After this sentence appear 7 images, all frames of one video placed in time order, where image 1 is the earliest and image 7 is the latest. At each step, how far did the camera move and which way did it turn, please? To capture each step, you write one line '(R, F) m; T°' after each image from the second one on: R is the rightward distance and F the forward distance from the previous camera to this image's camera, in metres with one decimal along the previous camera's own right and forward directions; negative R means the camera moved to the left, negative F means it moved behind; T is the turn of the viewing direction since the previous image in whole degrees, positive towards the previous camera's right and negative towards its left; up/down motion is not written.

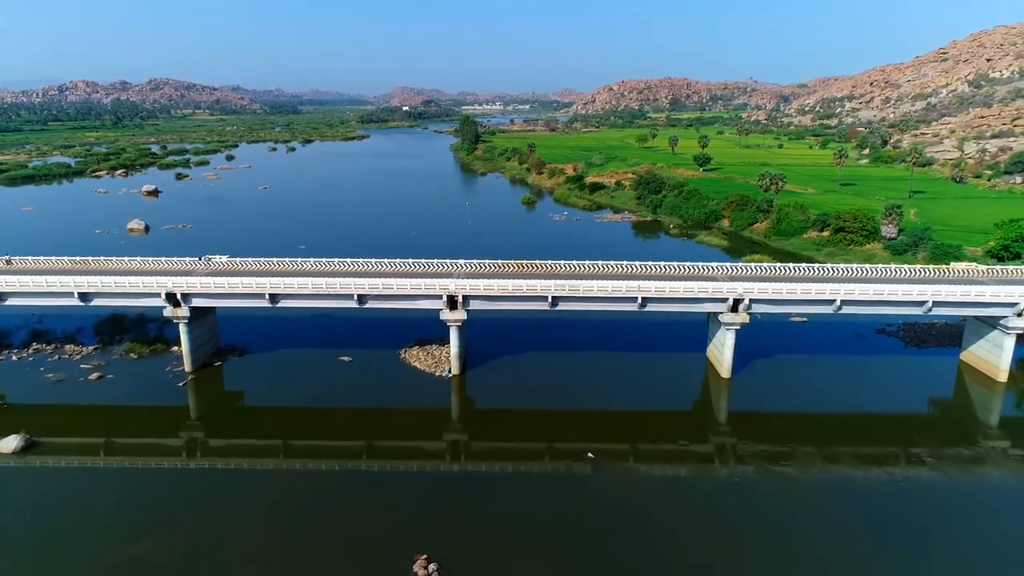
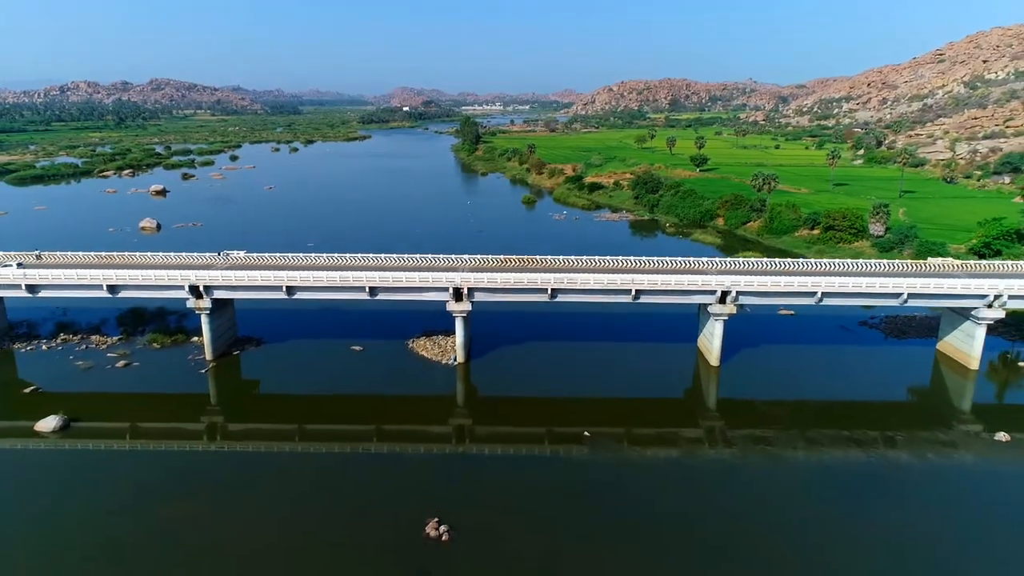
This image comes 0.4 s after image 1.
(-0.1, -1.4) m; 0°
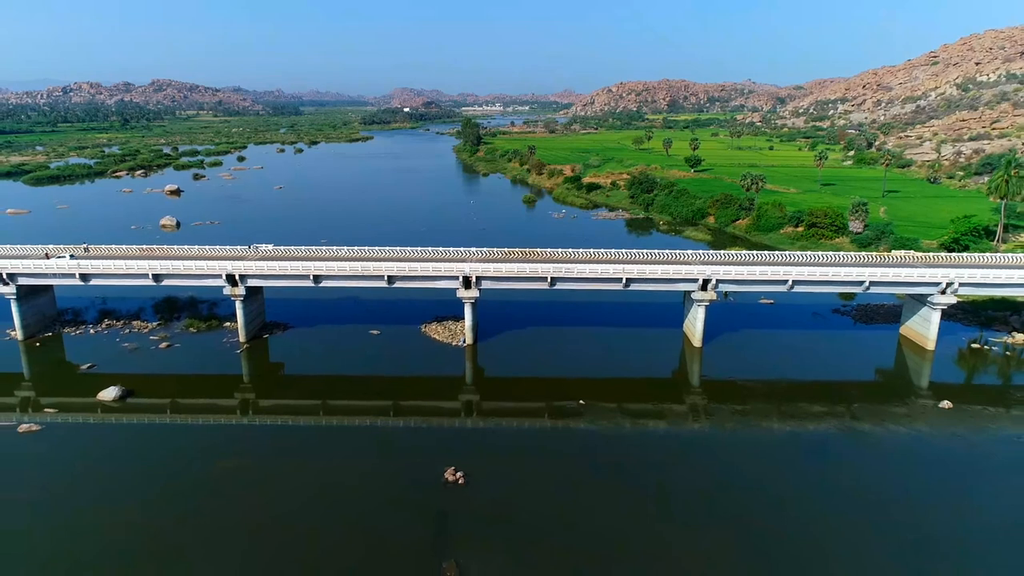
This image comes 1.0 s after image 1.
(-0.2, -2.5) m; 0°
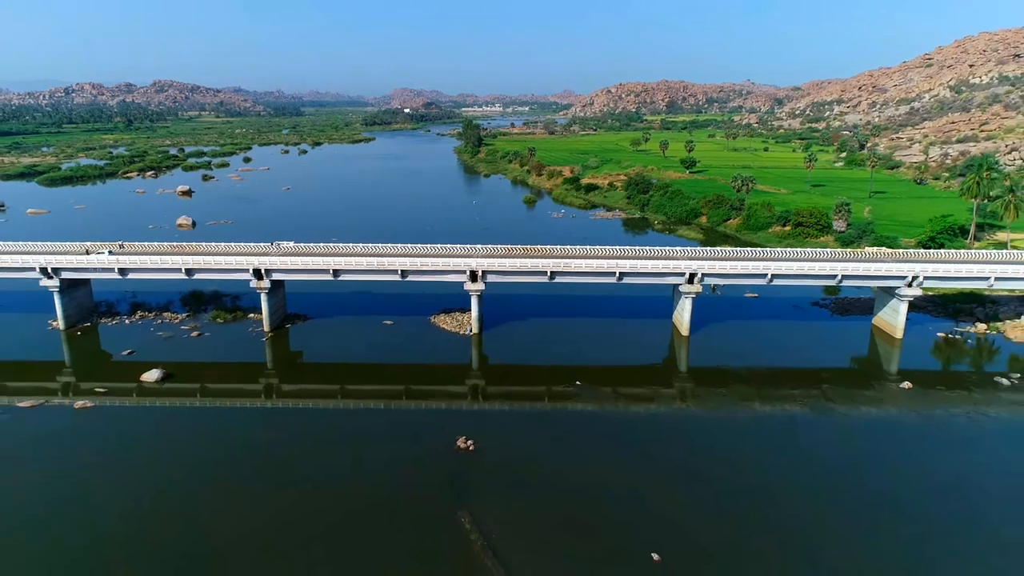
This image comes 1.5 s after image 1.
(-0.2, -2.2) m; 0°
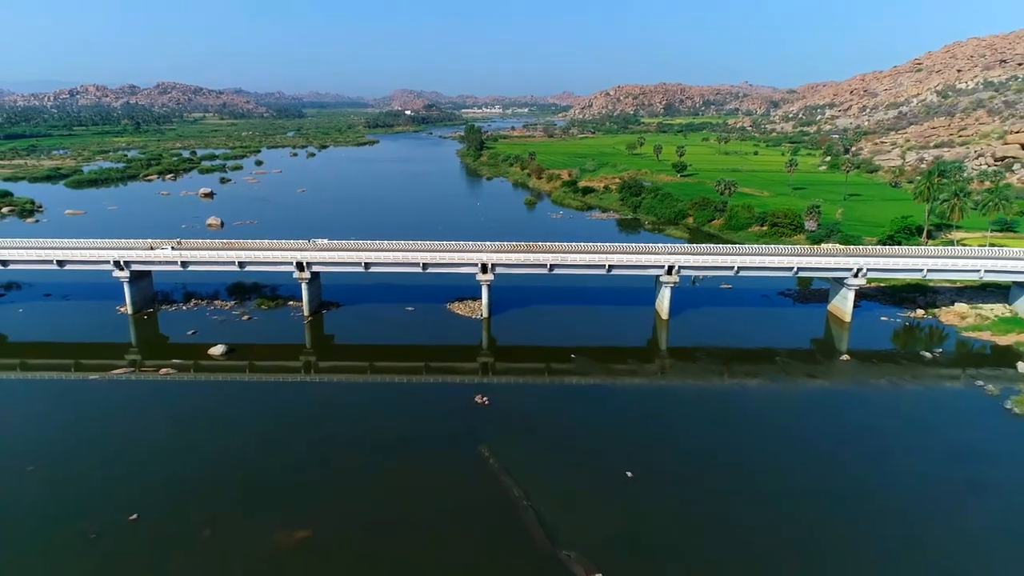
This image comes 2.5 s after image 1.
(-0.3, -4.6) m; 0°
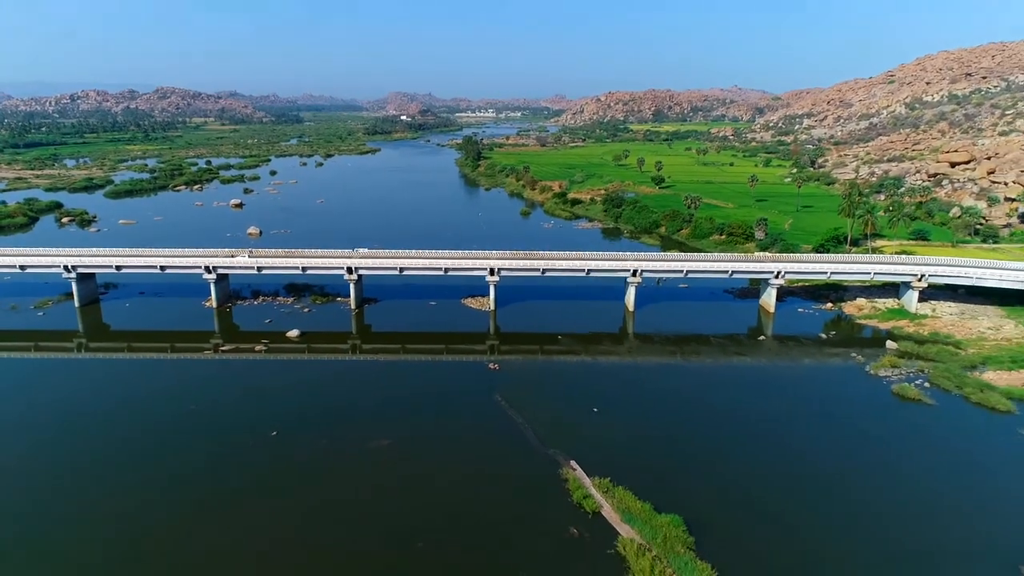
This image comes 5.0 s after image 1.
(-0.6, -9.2) m; +1°
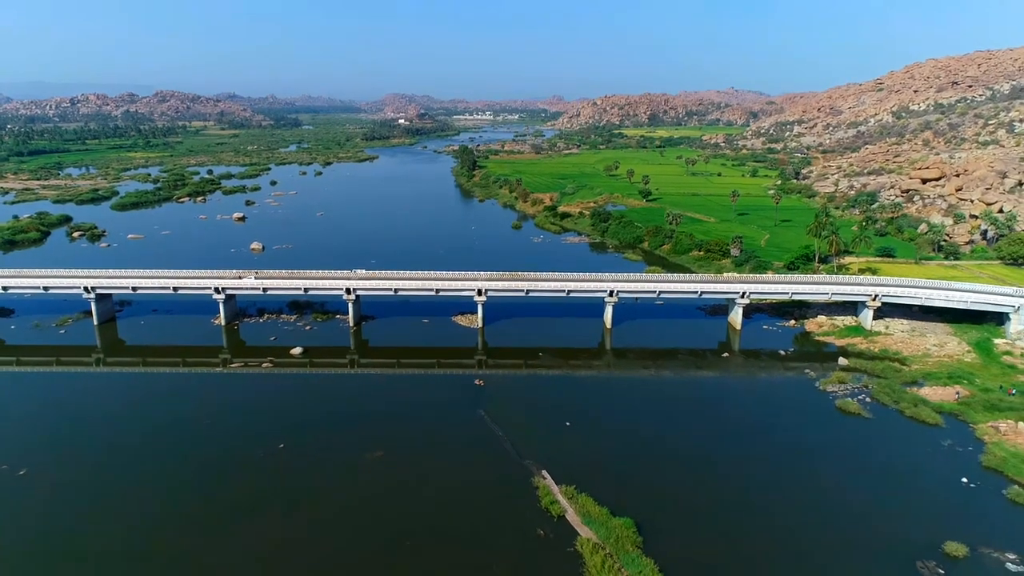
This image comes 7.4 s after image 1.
(+0.9, -3.4) m; 0°
